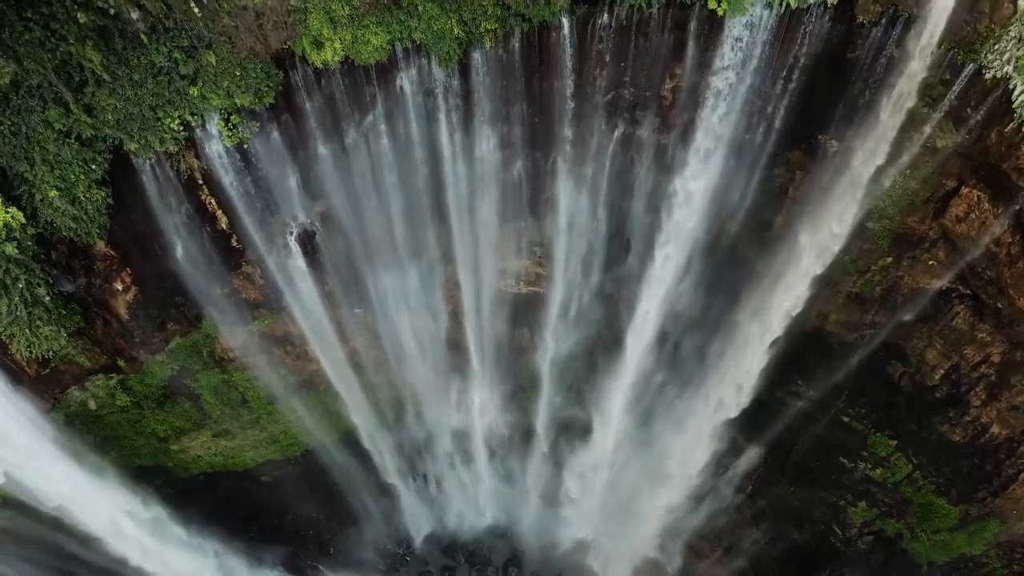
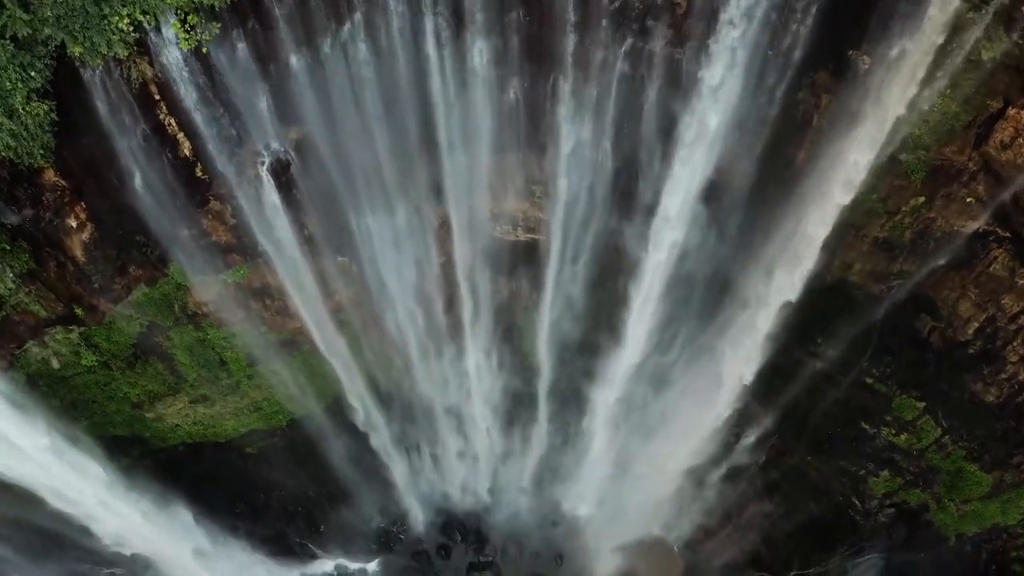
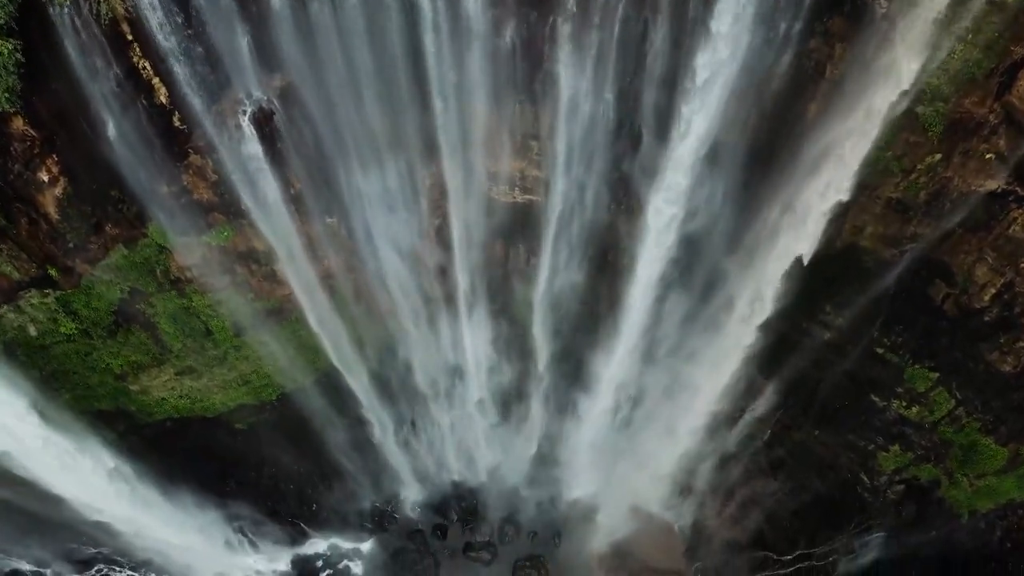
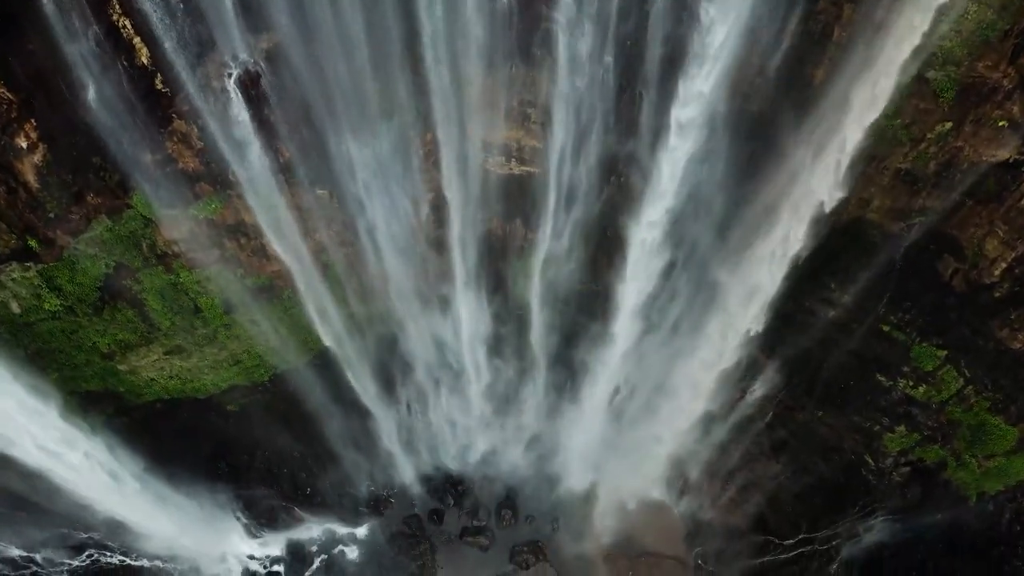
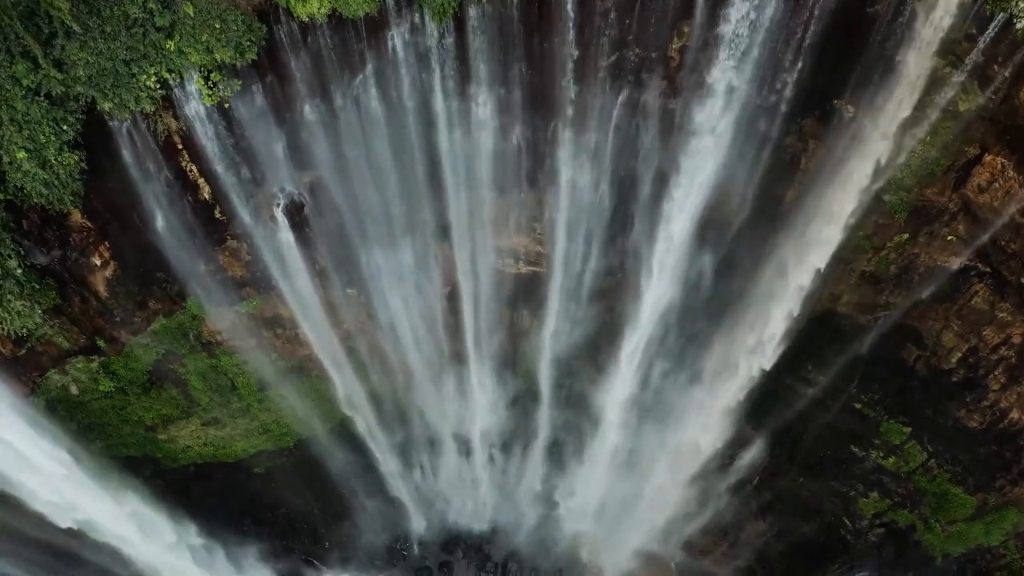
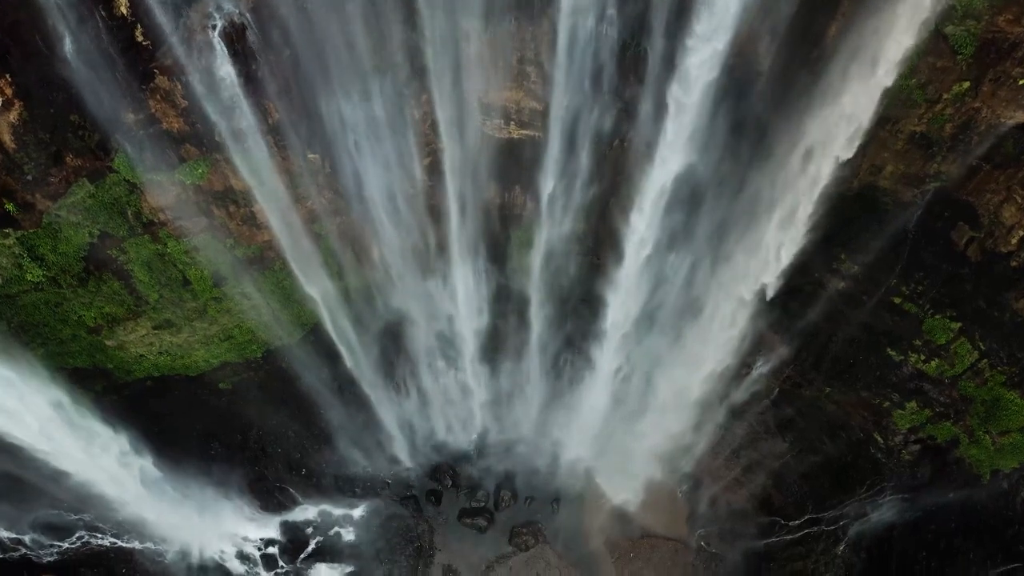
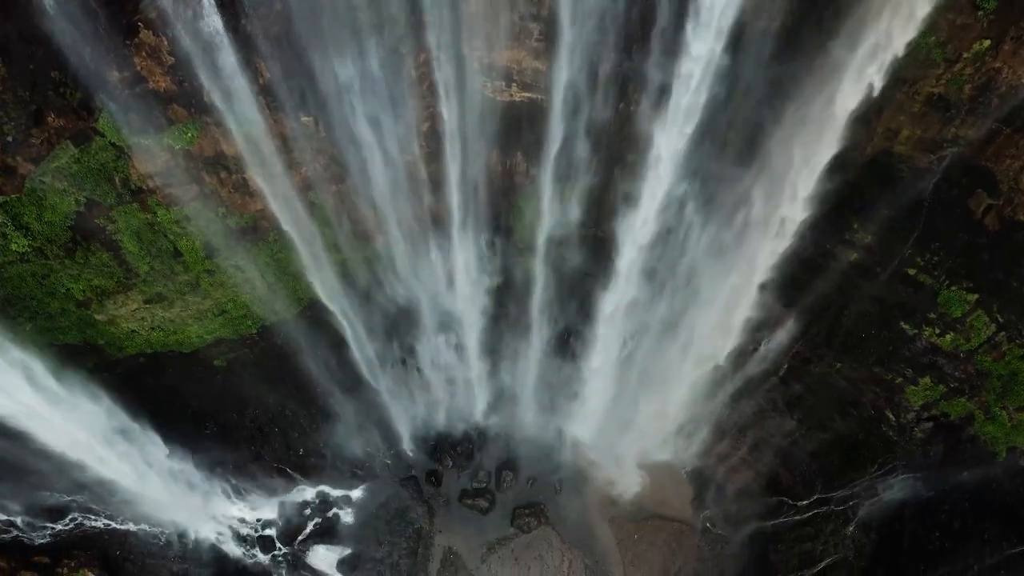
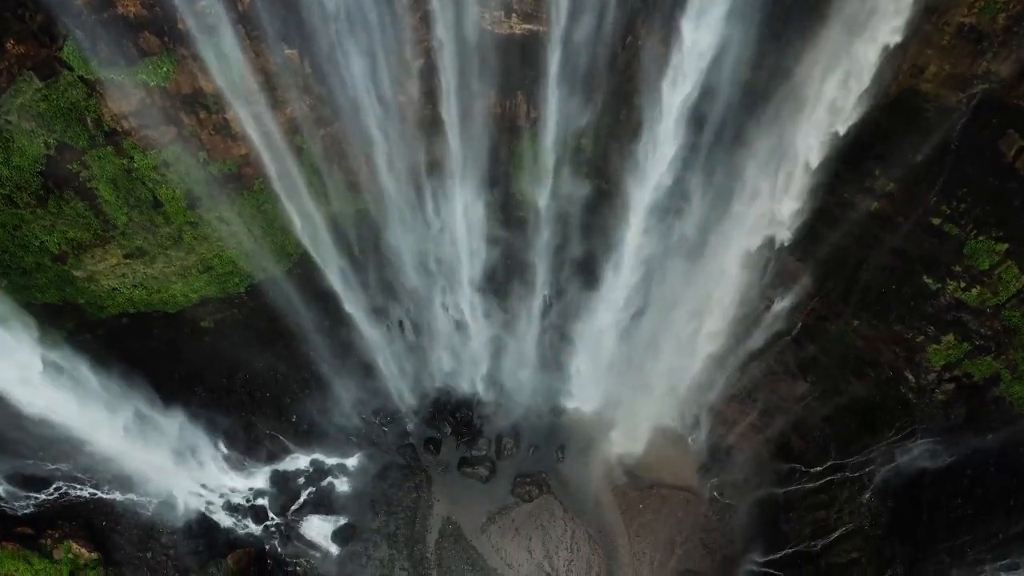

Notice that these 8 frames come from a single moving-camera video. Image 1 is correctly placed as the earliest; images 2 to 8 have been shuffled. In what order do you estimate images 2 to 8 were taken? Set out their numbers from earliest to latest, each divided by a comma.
5, 2, 3, 4, 6, 7, 8
